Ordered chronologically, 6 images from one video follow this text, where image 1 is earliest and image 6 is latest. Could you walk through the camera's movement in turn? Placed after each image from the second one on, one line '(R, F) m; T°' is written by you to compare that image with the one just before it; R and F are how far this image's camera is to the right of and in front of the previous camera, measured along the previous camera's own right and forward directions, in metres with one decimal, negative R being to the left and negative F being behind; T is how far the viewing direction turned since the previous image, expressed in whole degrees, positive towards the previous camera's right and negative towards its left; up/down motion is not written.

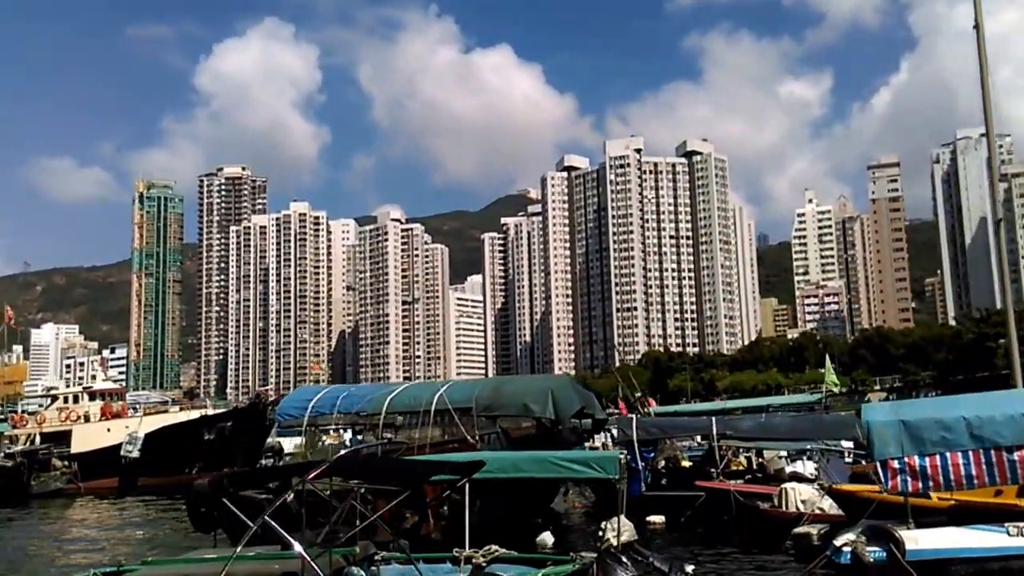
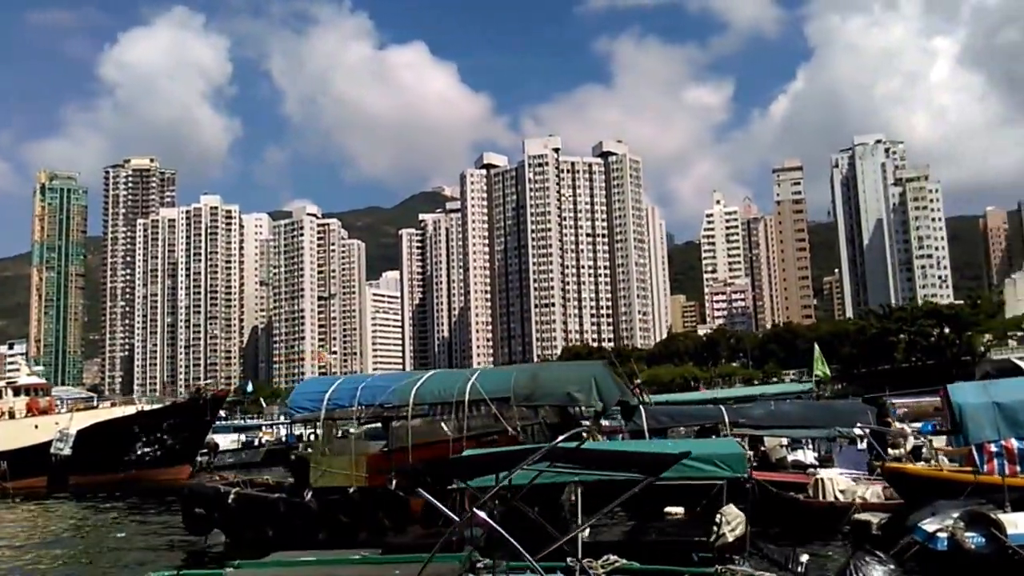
(-1.9, -0.1) m; +6°
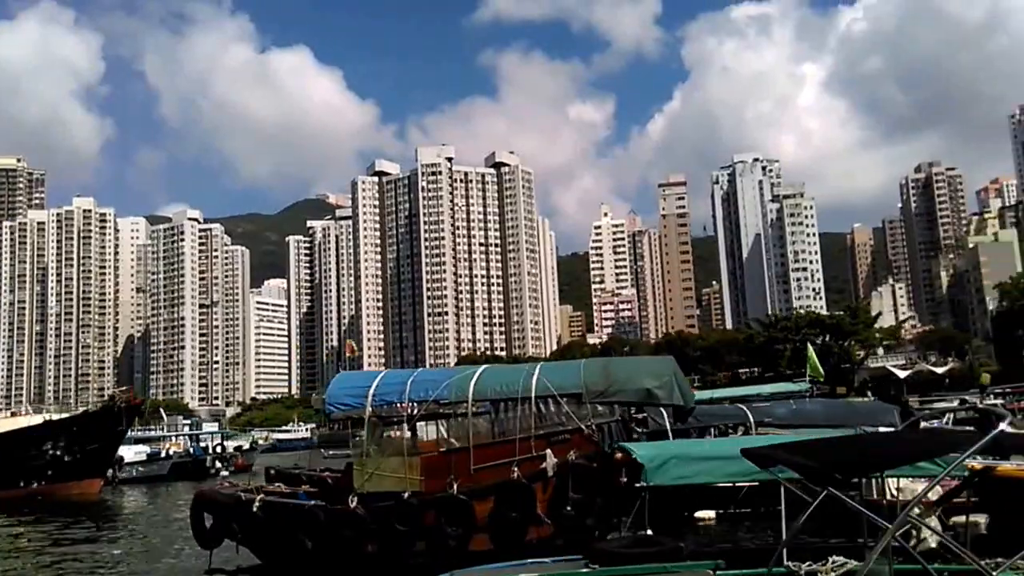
(-2.7, +0.8) m; +8°
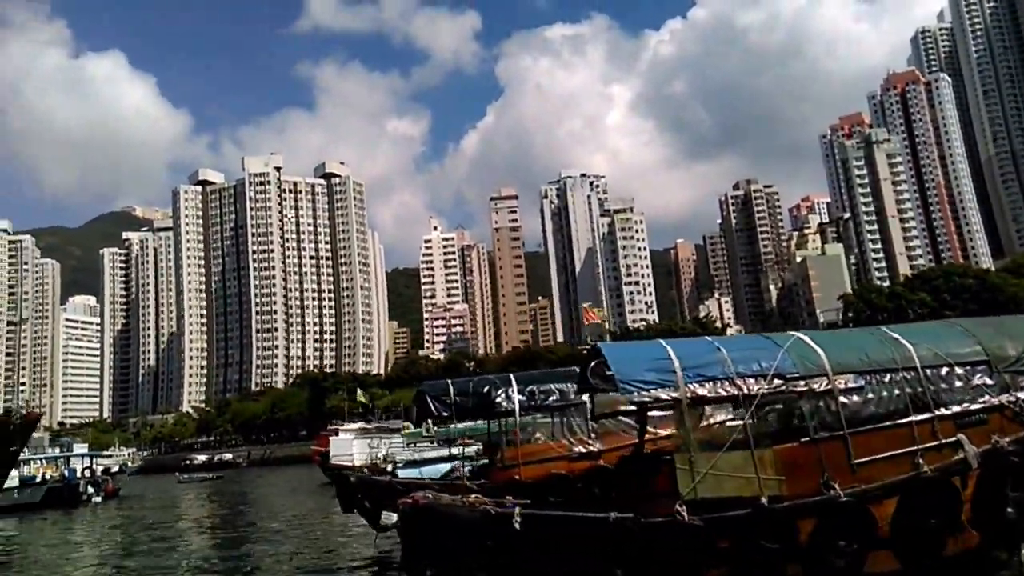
(-5.9, +4.3) m; +13°
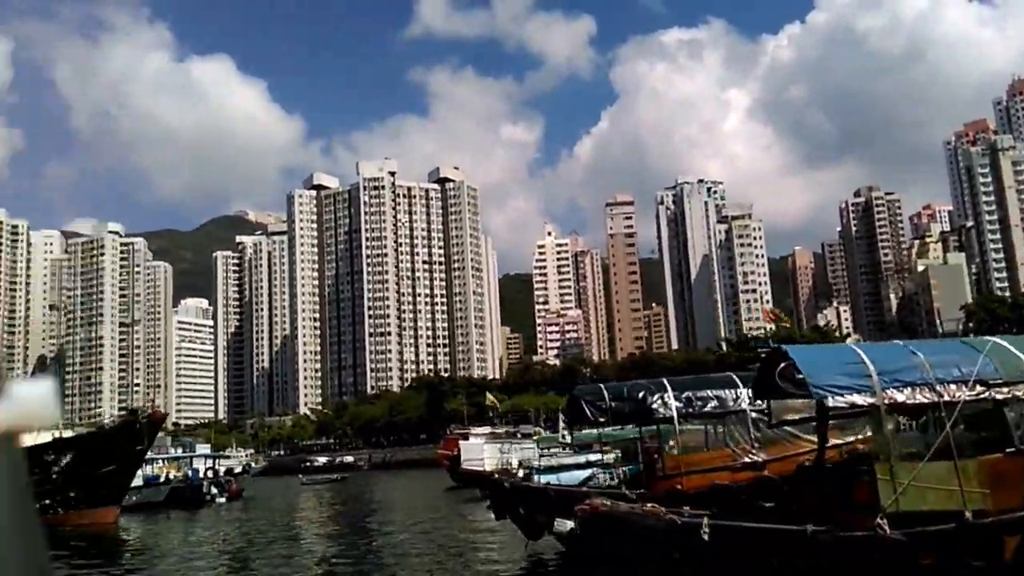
(-0.9, -0.1) m; -6°
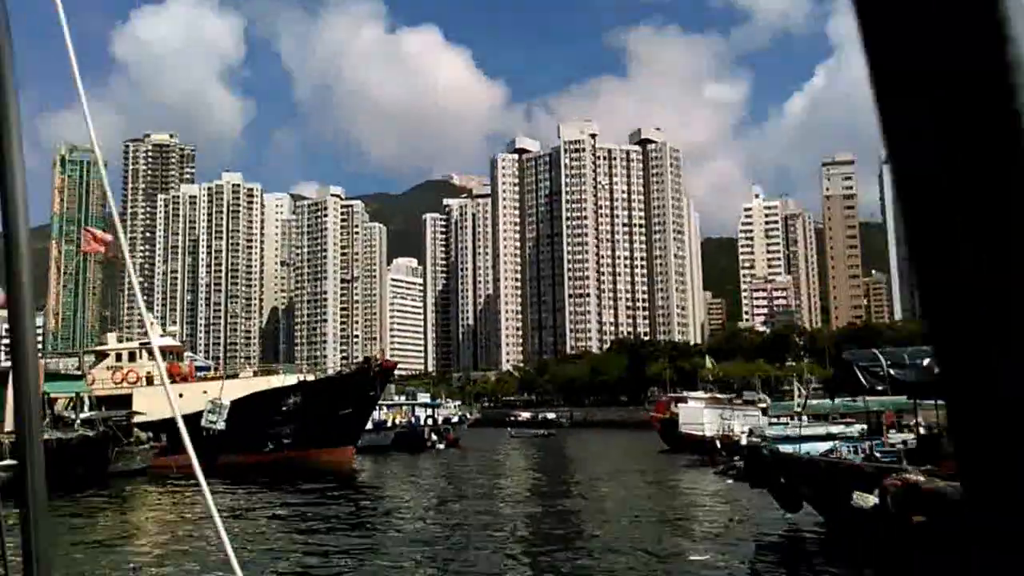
(-1.2, +0.4) m; -11°
